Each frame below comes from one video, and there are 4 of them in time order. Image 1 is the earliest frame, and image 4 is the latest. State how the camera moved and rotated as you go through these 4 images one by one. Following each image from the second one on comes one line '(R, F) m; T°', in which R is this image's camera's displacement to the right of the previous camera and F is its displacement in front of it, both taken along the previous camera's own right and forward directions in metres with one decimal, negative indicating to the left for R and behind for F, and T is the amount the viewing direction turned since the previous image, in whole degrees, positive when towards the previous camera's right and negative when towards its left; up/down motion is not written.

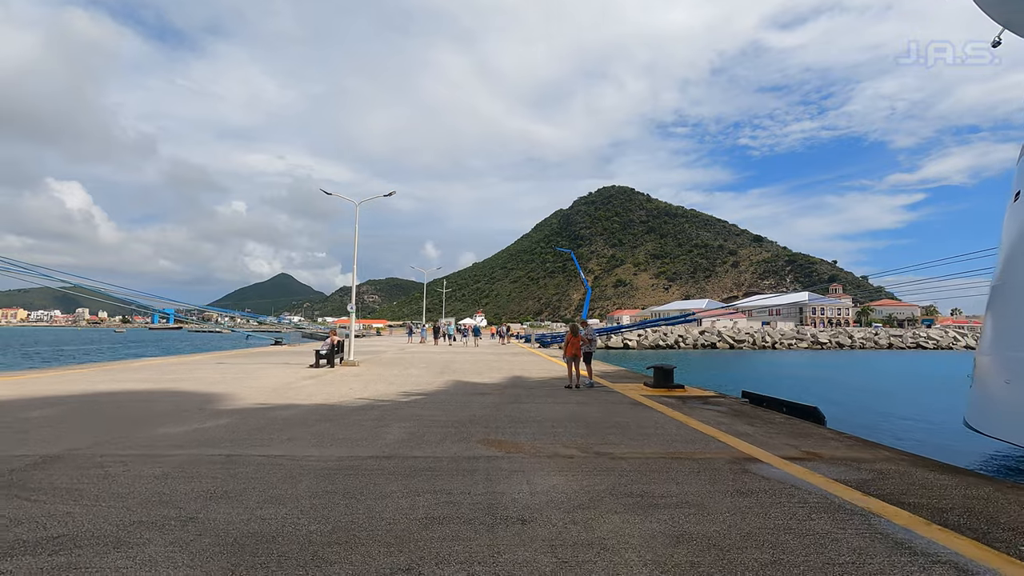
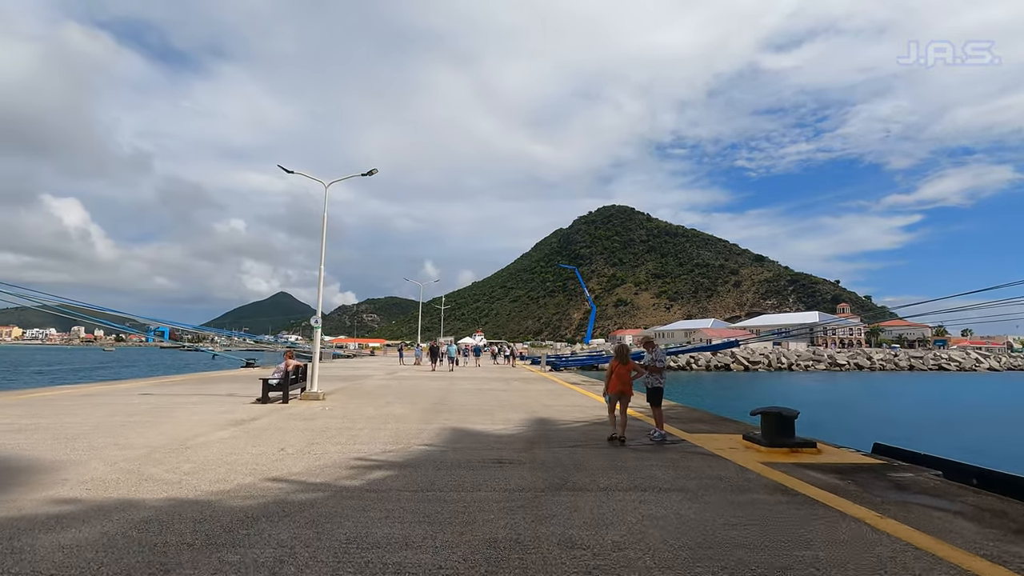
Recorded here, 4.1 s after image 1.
(-0.5, +4.8) m; 0°
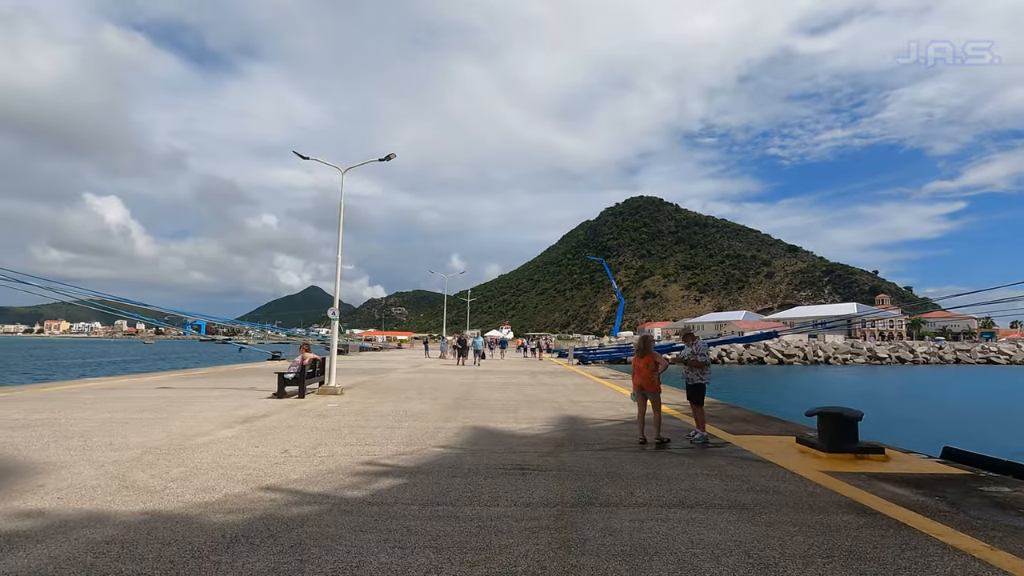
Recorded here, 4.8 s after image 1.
(0.0, +0.8) m; -3°
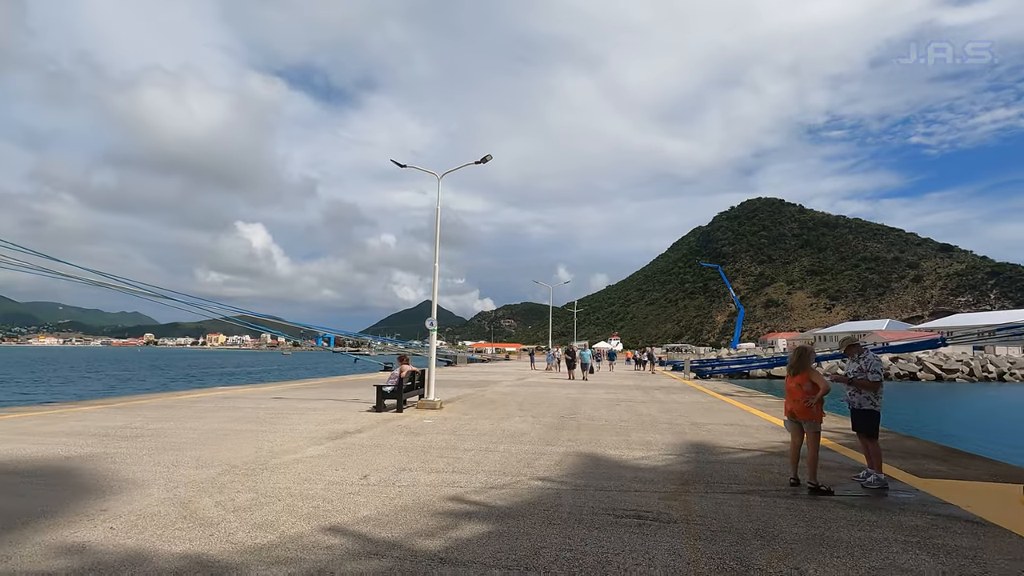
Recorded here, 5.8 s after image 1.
(0.0, +1.2) m; -11°
